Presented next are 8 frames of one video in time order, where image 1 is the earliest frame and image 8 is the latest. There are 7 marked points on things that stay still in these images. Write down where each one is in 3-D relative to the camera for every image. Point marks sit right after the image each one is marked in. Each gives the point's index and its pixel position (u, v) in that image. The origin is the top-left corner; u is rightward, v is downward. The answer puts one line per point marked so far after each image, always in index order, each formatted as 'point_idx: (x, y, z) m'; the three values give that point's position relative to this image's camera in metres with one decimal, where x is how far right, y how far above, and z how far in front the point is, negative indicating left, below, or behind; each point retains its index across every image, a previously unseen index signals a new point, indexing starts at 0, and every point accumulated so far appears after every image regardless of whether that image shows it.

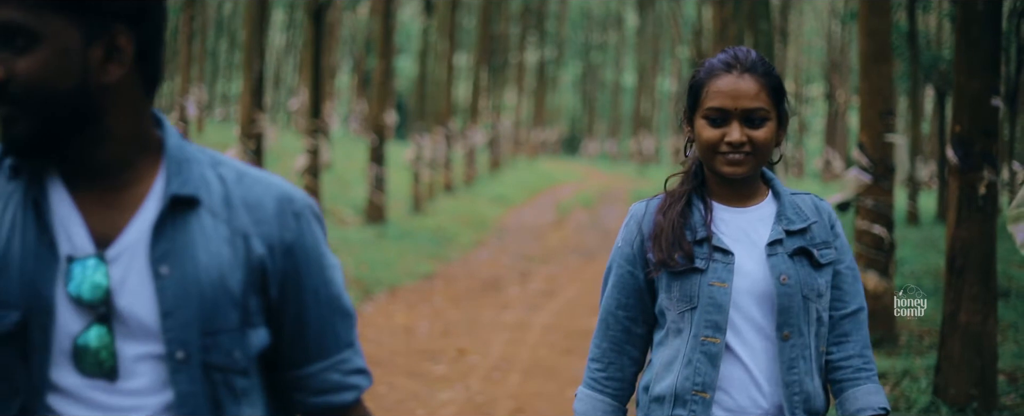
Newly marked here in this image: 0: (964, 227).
0: (+2.4, -0.1, +5.4) m
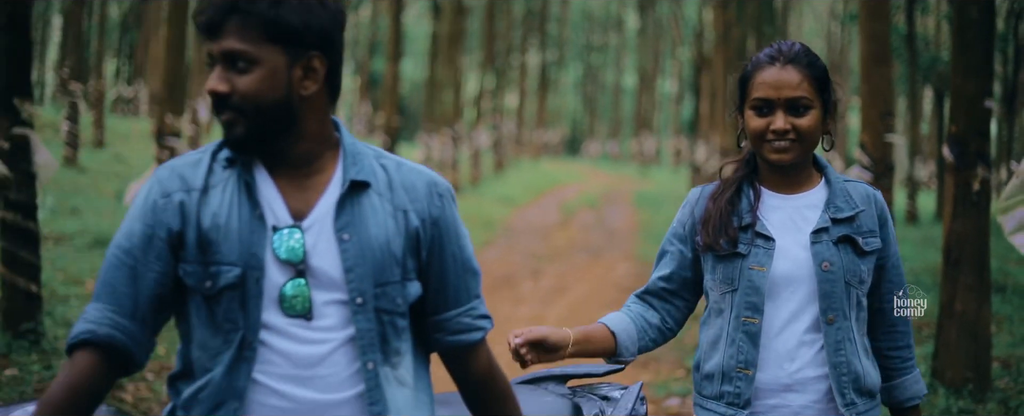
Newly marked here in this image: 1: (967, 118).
0: (+2.6, -0.1, +5.9) m
1: (+2.6, +0.5, +5.7) m
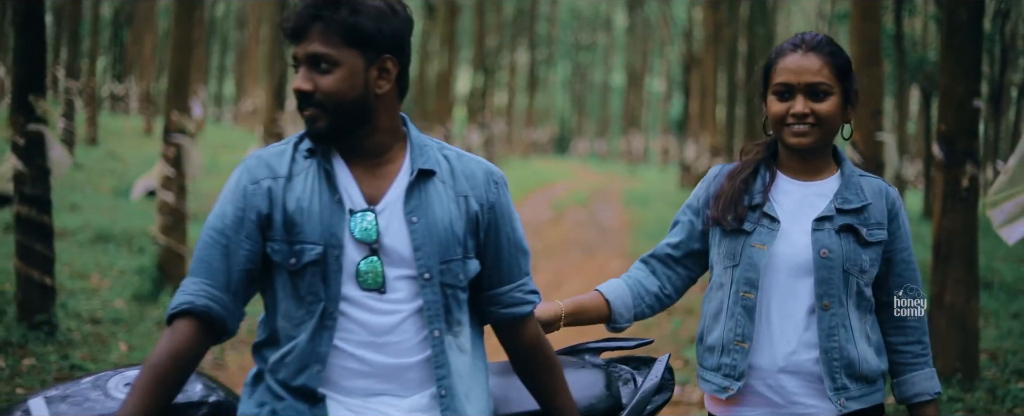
0: (+2.7, -0.1, +6.1) m
1: (+2.6, +0.6, +6.0) m
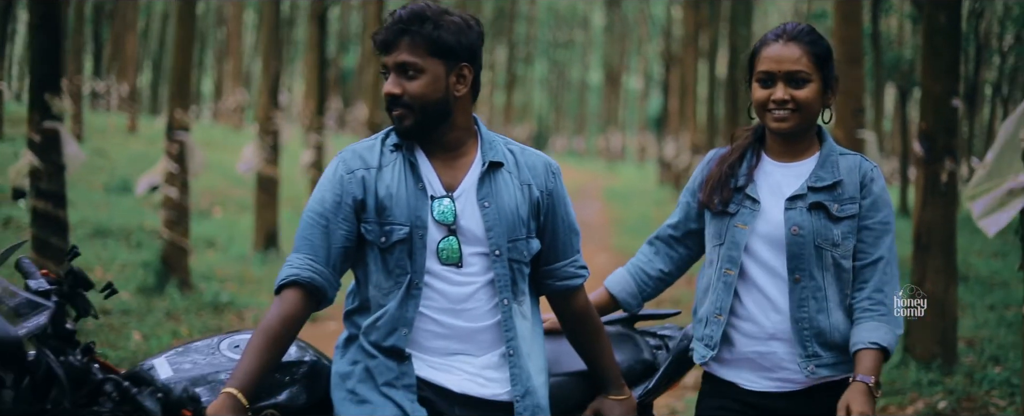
0: (+2.7, 0.0, +6.5) m
1: (+2.7, +0.6, +6.4) m
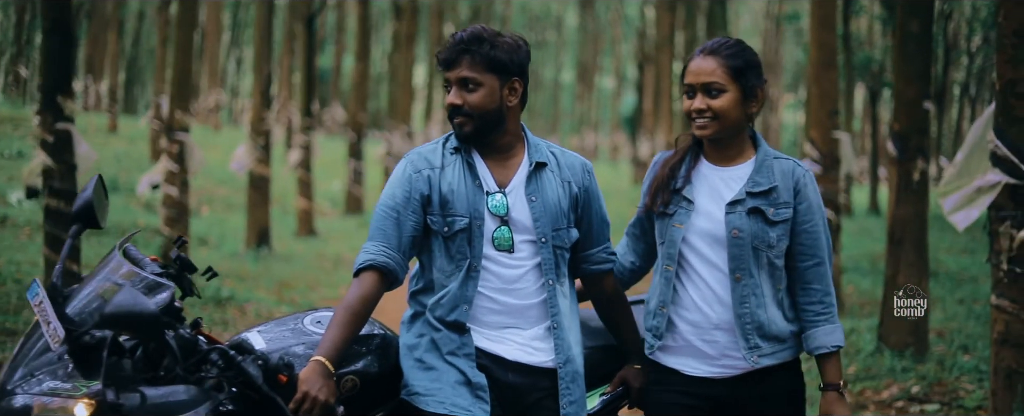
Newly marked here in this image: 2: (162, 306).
0: (+2.7, 0.0, +7.0) m
1: (+2.7, +0.6, +6.9) m
2: (-0.8, -0.2, +2.4) m
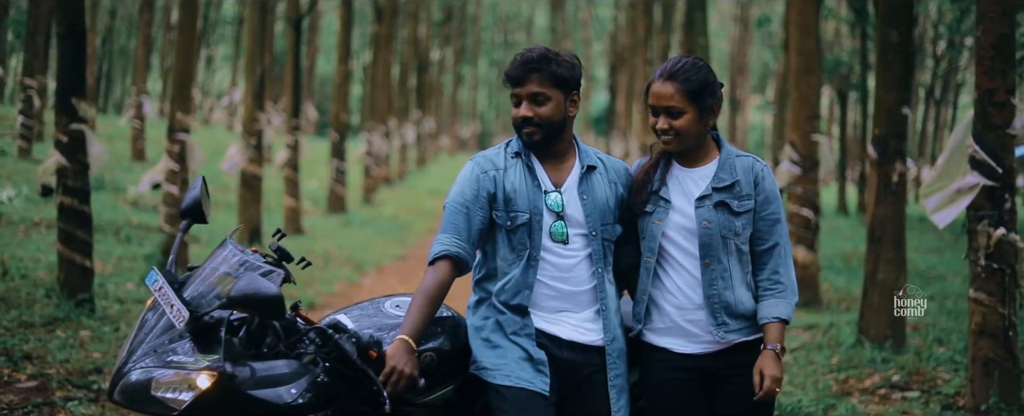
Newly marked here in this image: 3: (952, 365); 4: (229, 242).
0: (+2.8, 0.0, +7.4) m
1: (+2.8, +0.6, +7.3) m
2: (-0.6, -0.2, +2.8) m
3: (+3.3, -1.2, +7.5) m
4: (-0.9, -0.1, +3.1) m
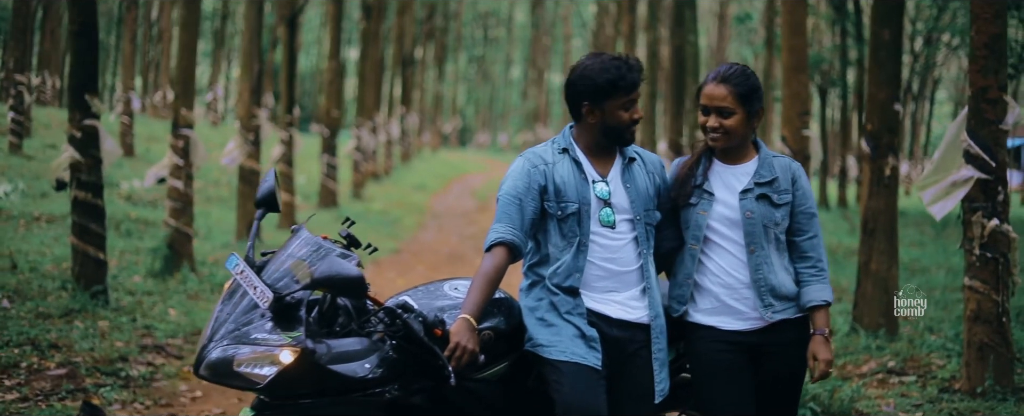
0: (+2.9, +0.1, +7.7) m
1: (+2.8, +0.7, +7.6) m
2: (-0.5, -0.2, +3.0) m
3: (+3.4, -1.1, +7.8) m
4: (-0.7, -0.1, +3.3) m
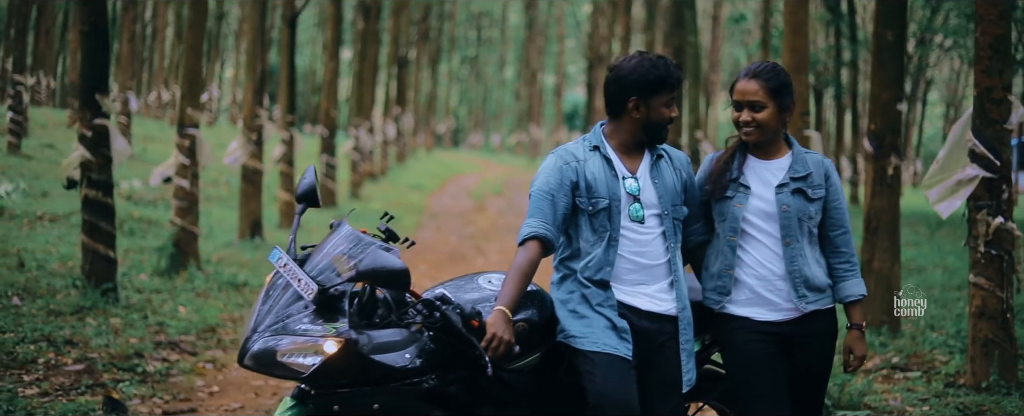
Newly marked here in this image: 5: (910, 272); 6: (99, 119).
0: (+2.9, +0.1, +7.8) m
1: (+2.9, +0.7, +7.7) m
2: (-0.3, -0.2, +3.1) m
3: (+3.5, -1.1, +7.9) m
4: (-0.6, -0.1, +3.4) m
5: (+4.6, -0.7, +11.6) m
6: (-3.6, +0.8, +8.8) m
